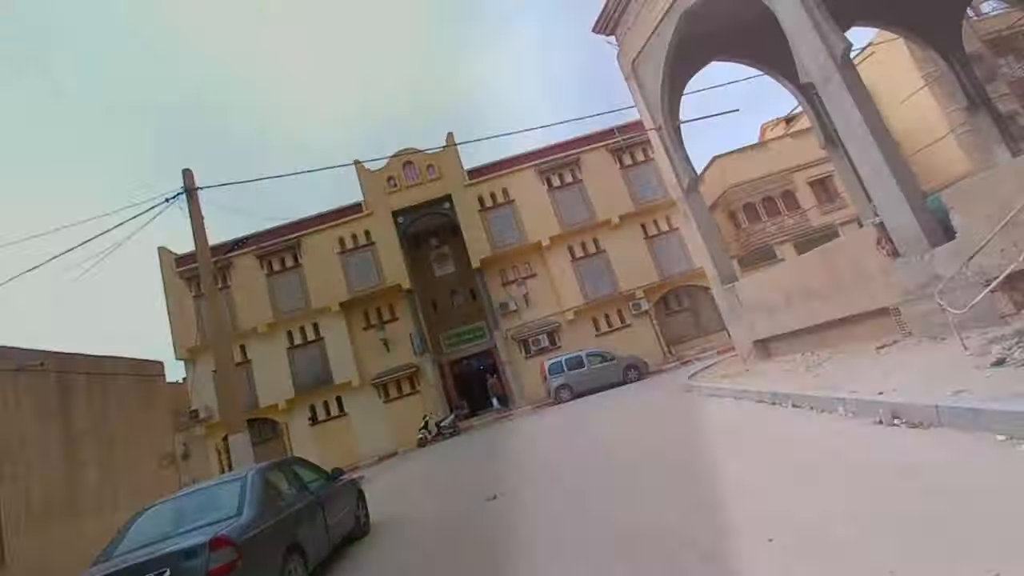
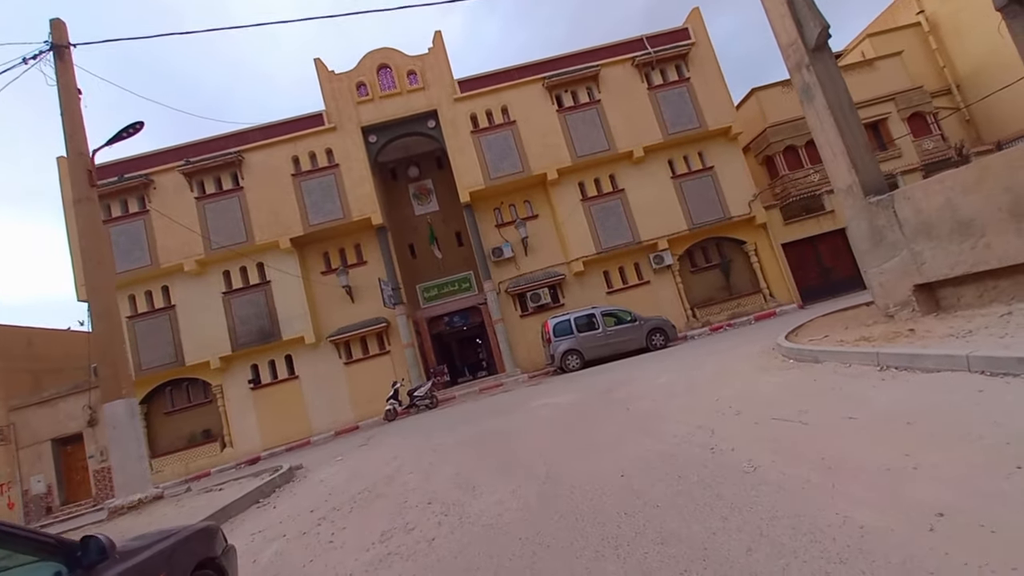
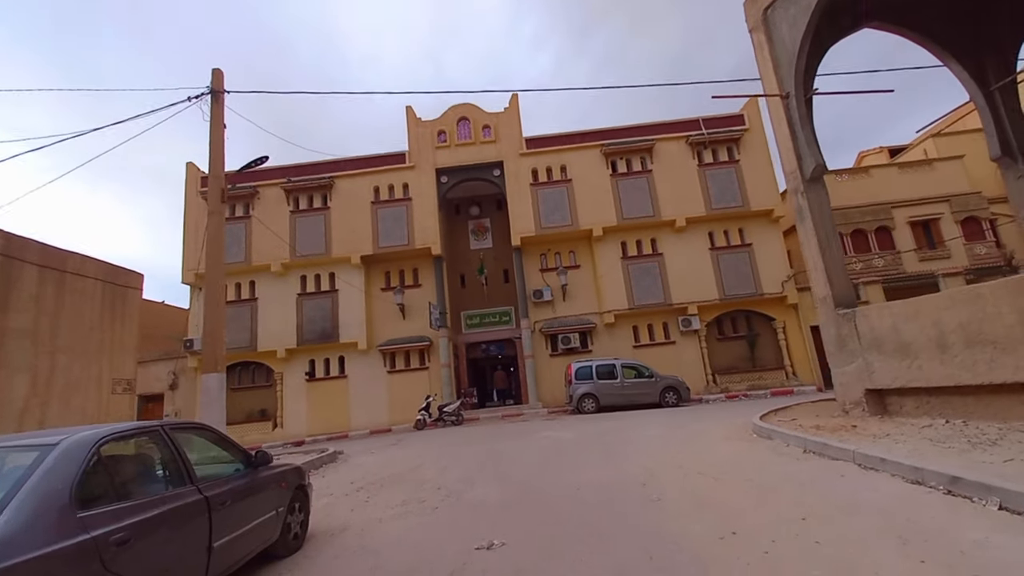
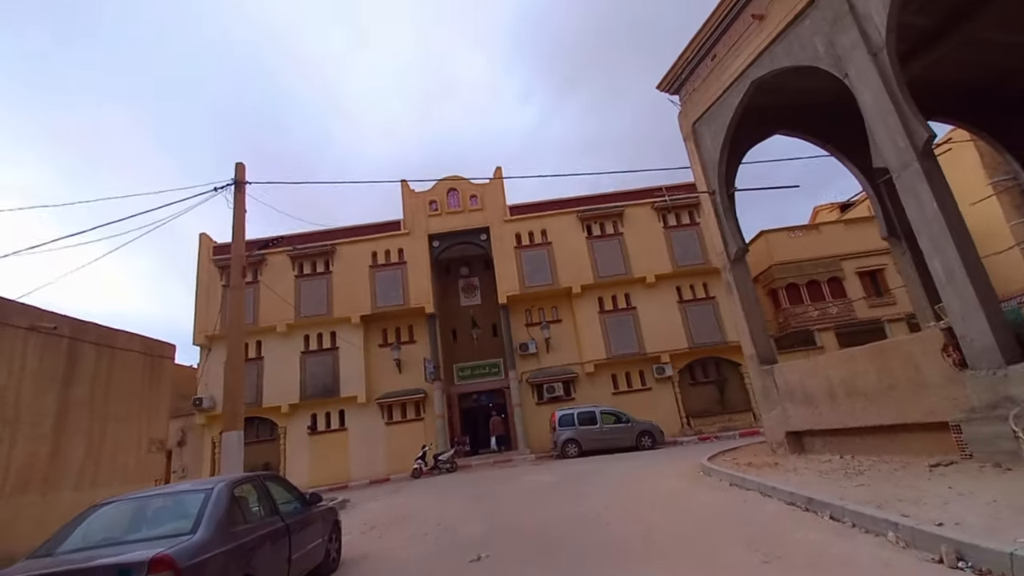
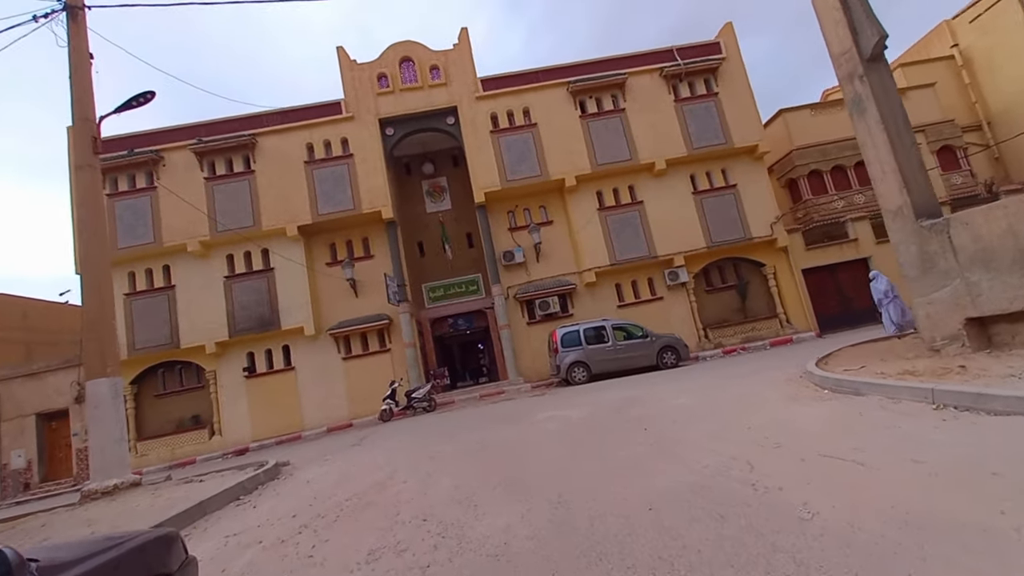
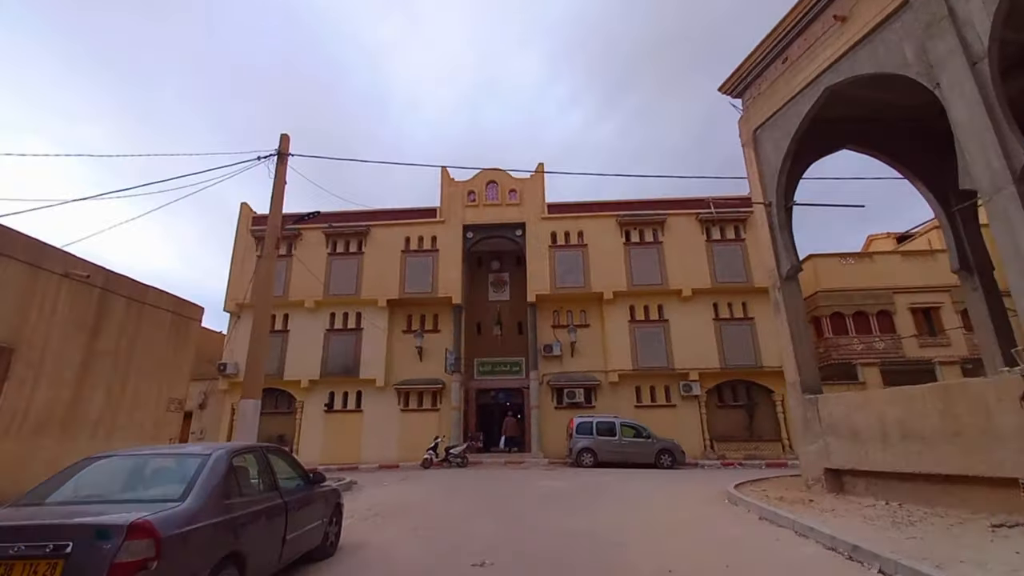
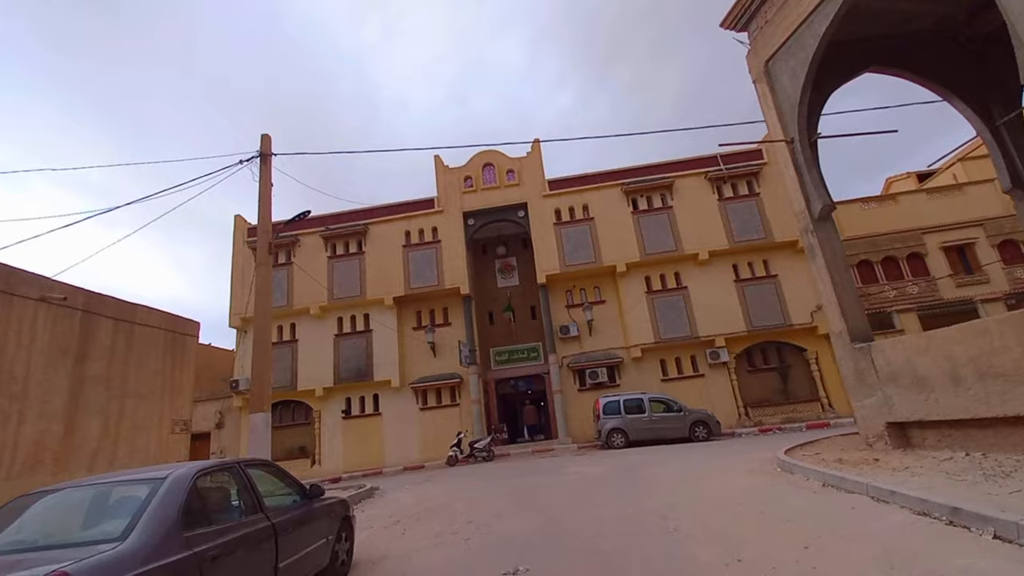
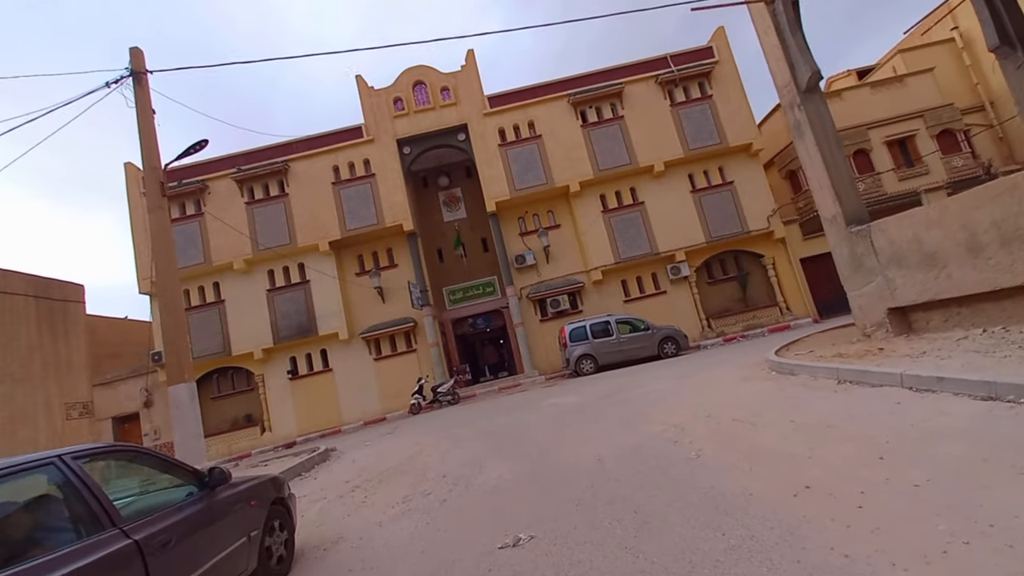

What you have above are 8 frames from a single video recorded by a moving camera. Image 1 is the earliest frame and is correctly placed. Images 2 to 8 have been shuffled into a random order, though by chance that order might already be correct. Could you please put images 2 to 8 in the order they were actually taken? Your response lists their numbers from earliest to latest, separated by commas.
4, 6, 7, 3, 8, 2, 5
